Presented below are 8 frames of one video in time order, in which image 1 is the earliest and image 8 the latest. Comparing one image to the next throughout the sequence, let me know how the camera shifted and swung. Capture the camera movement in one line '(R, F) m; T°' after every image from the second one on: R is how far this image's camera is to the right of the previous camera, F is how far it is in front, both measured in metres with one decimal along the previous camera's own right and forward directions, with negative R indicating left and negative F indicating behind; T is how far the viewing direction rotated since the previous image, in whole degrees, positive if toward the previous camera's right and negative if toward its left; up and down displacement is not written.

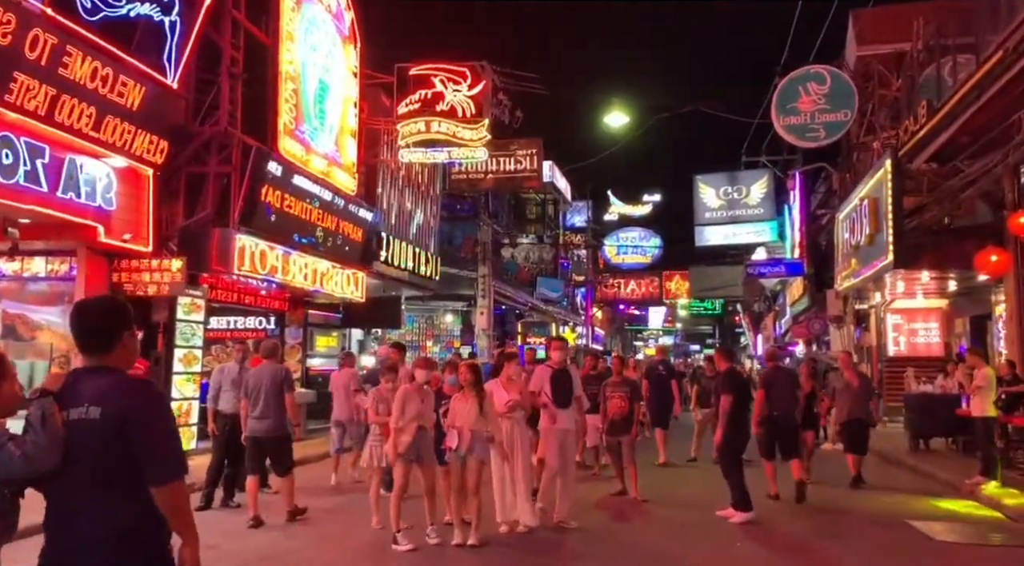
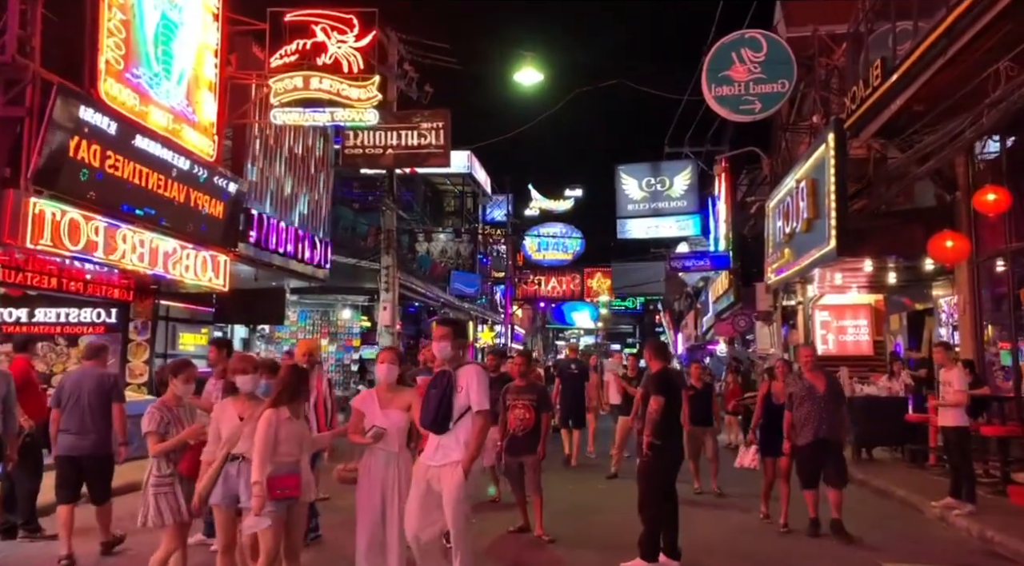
(+0.5, +2.3) m; +5°
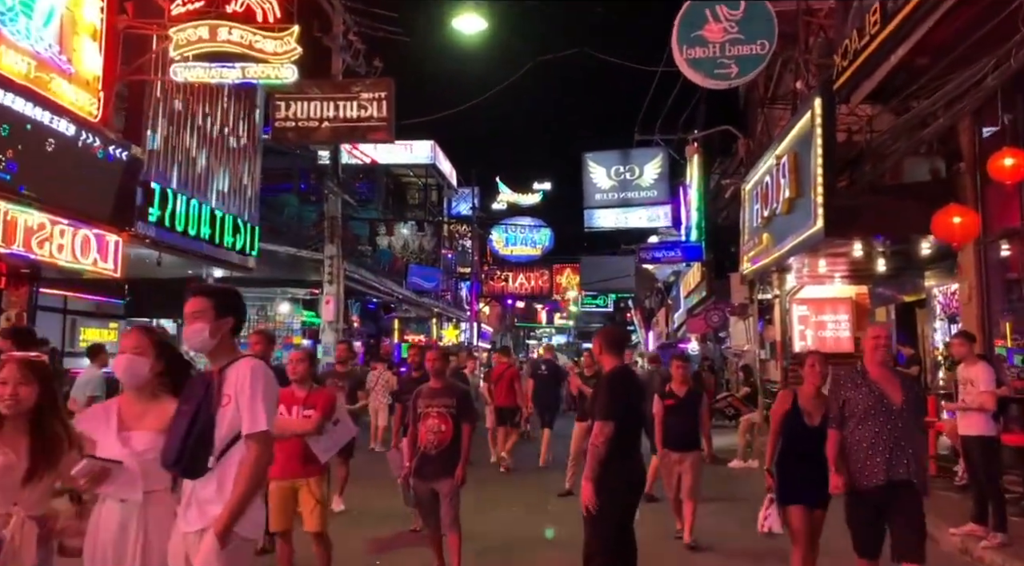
(+0.5, +1.8) m; +2°
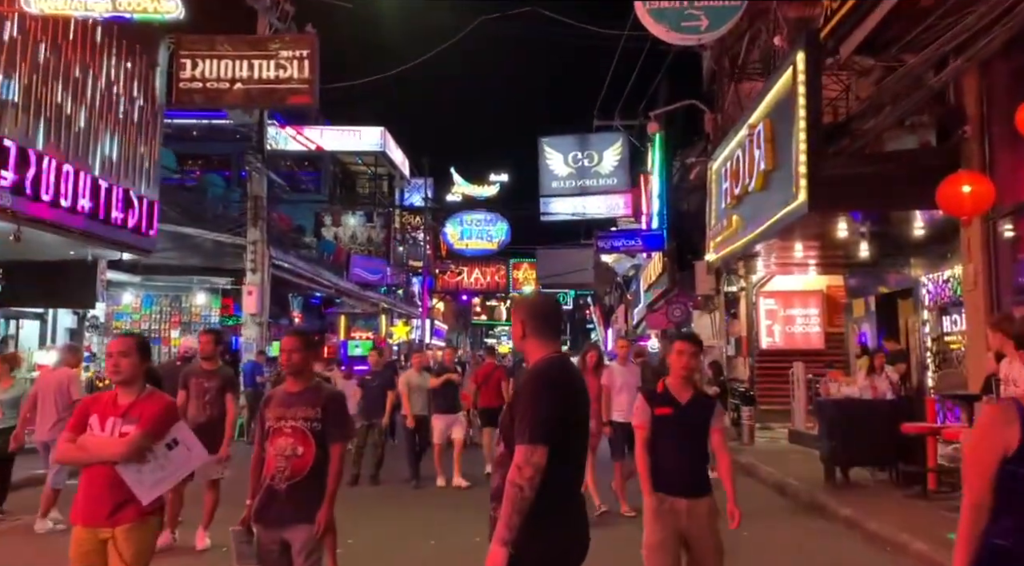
(+0.4, +1.9) m; +3°
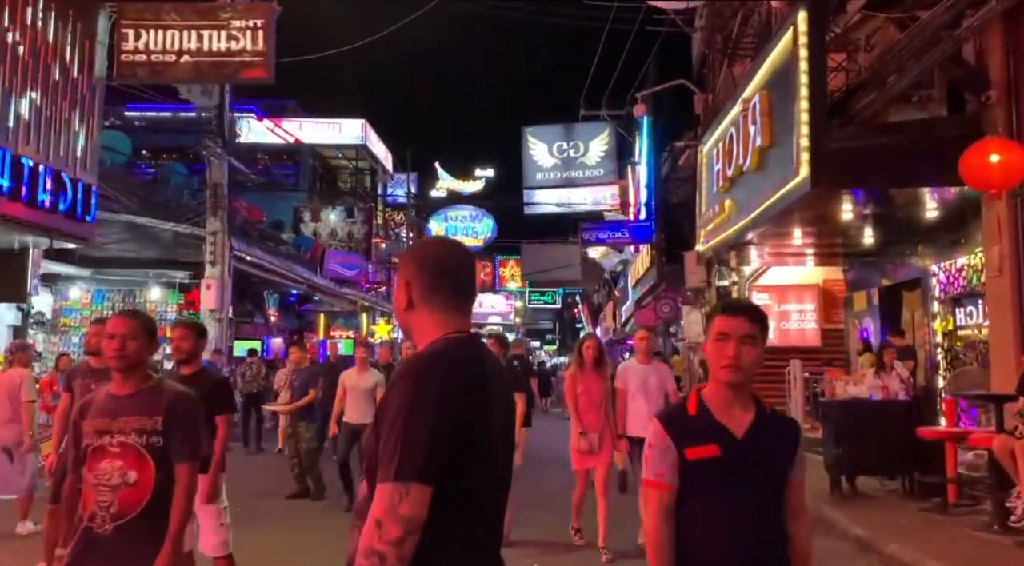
(+0.3, +1.2) m; +1°
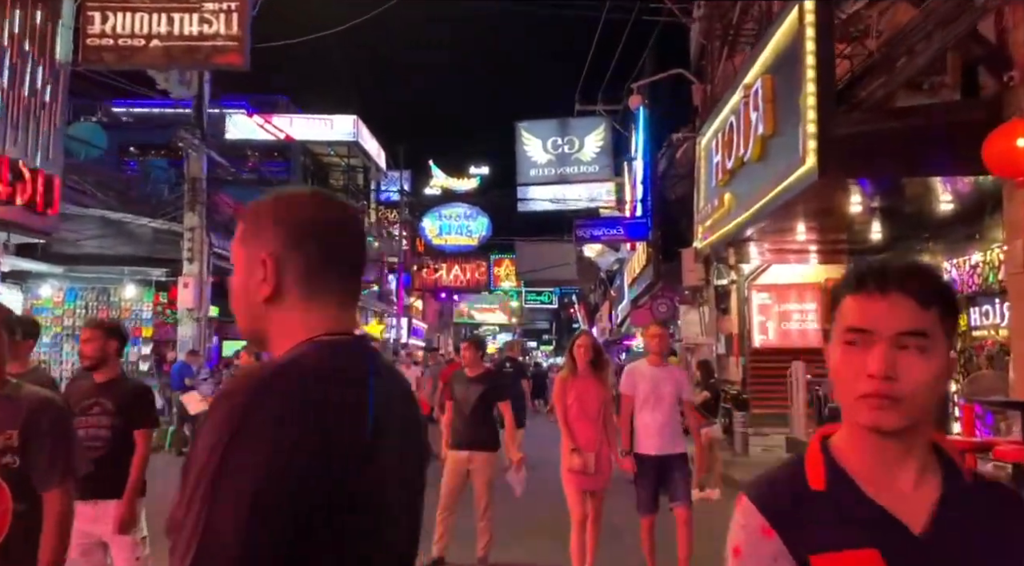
(+0.1, +0.7) m; 0°
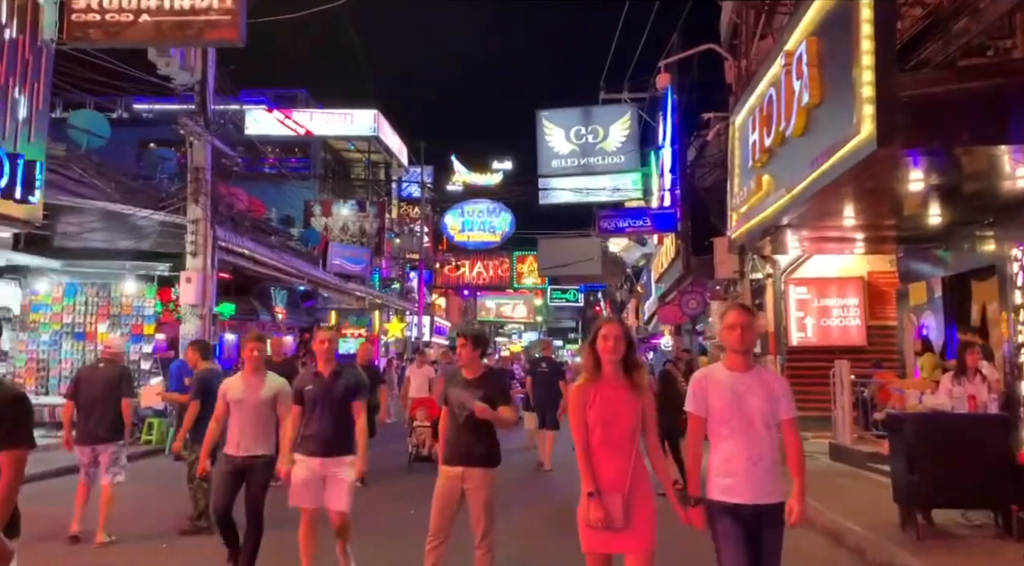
(+0.1, +1.0) m; -2°
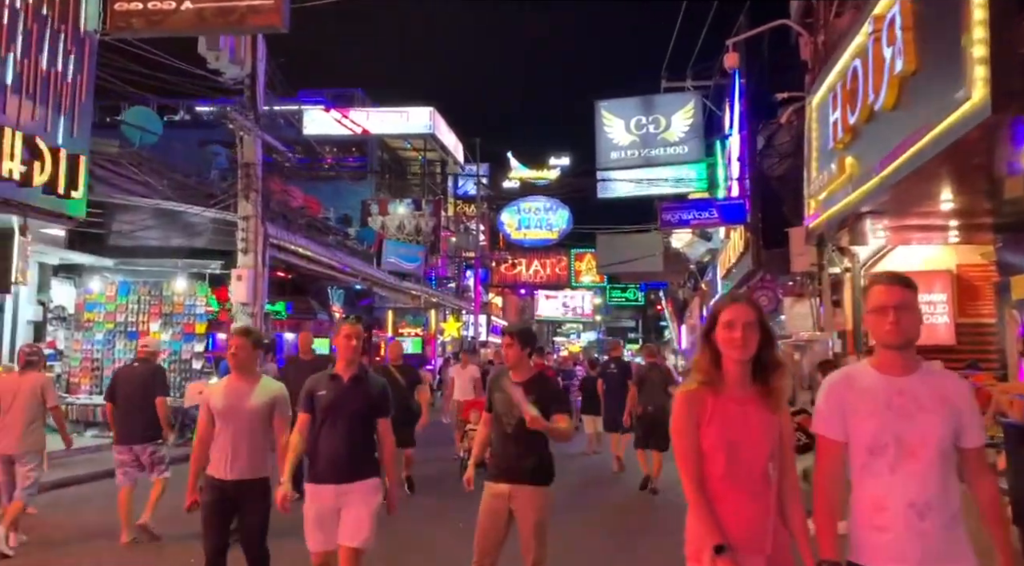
(0.0, +0.7) m; -4°
